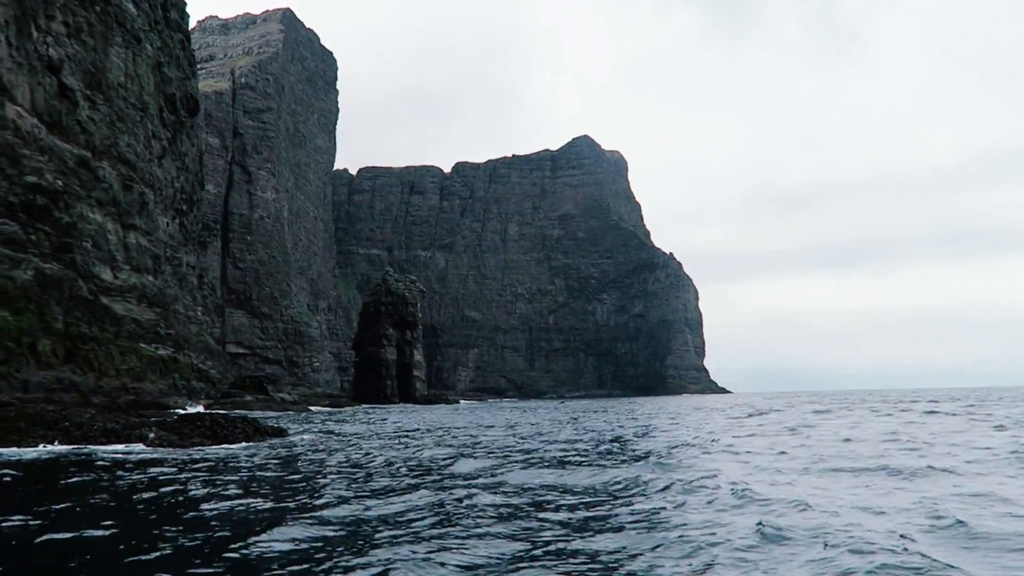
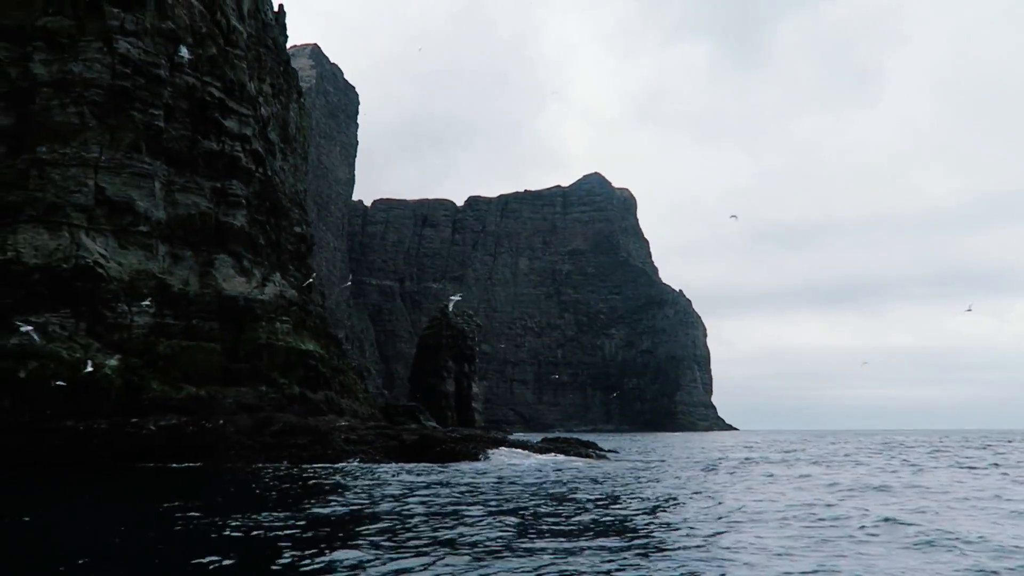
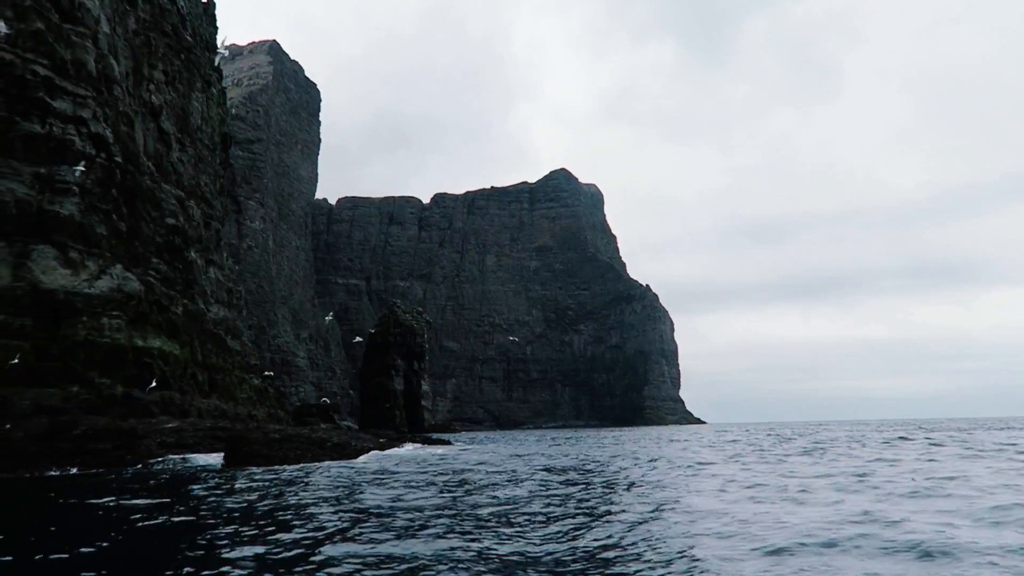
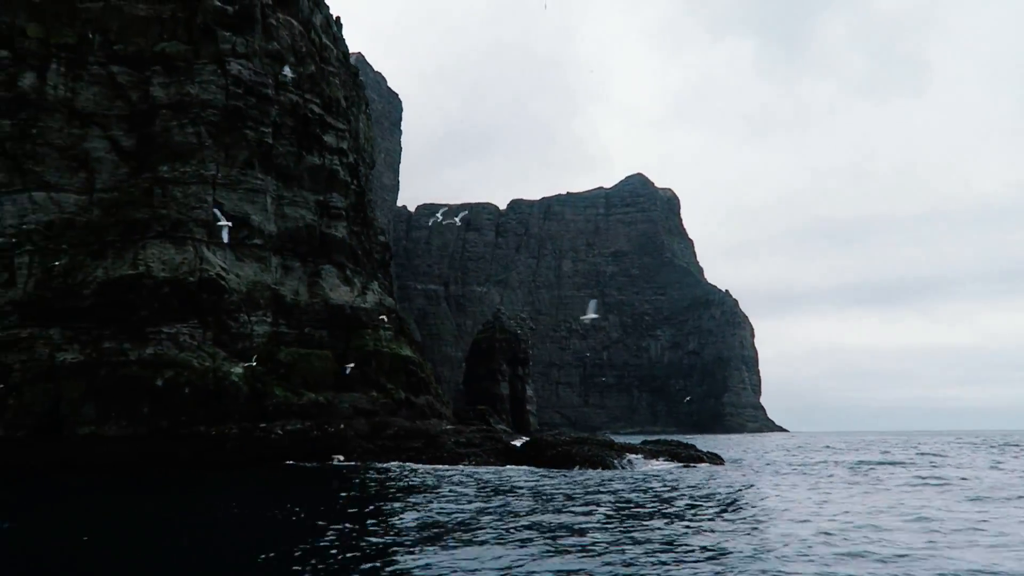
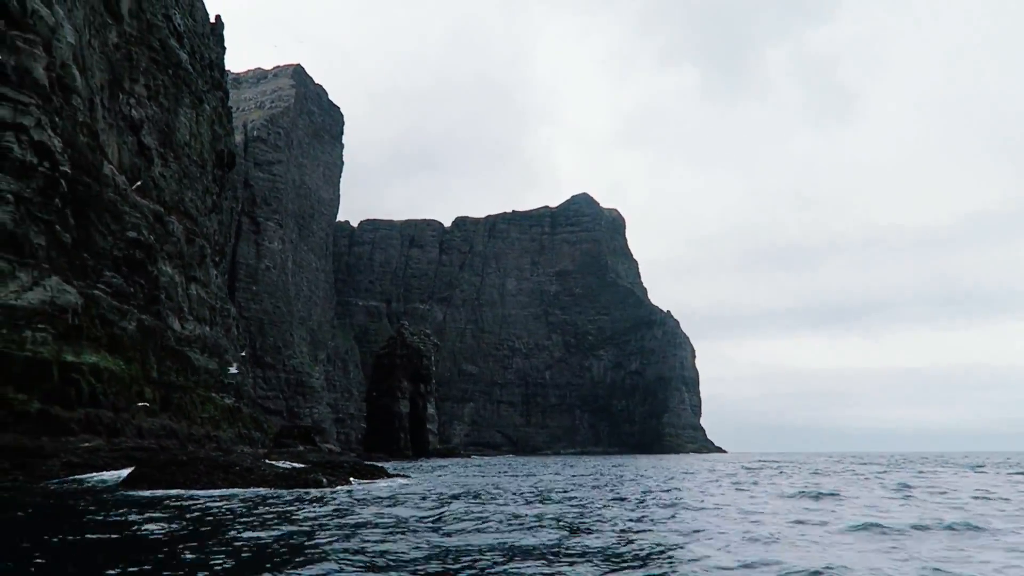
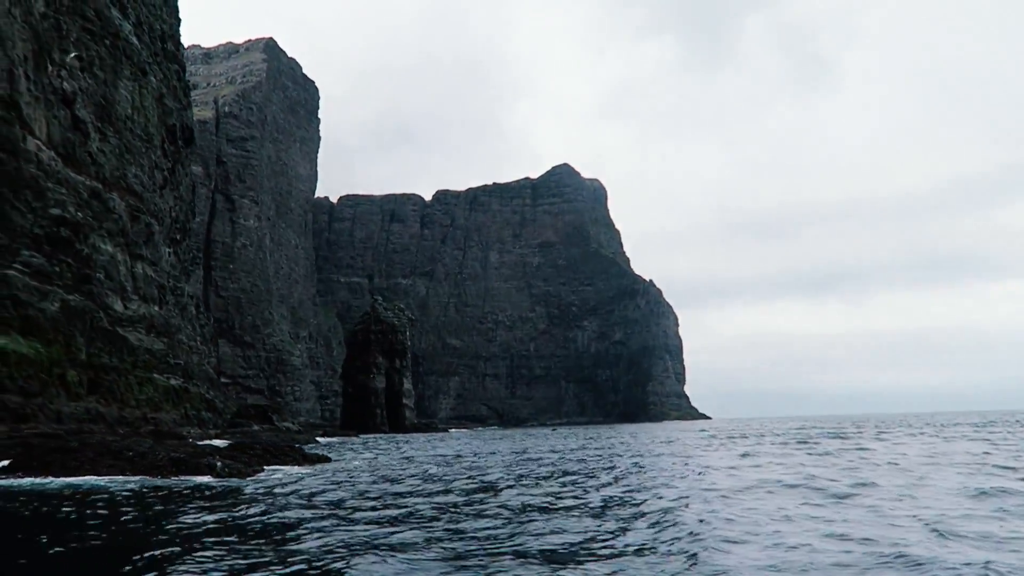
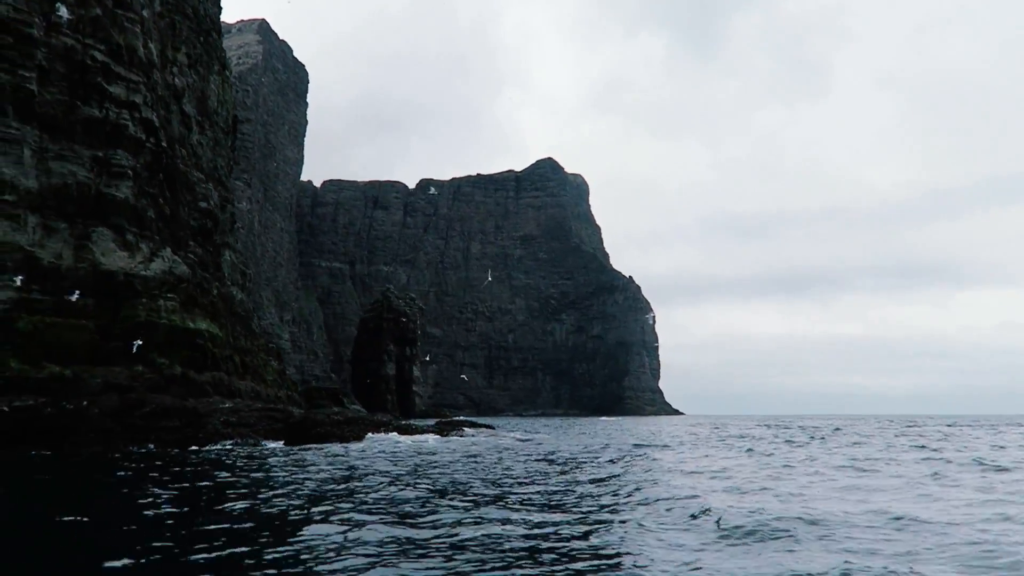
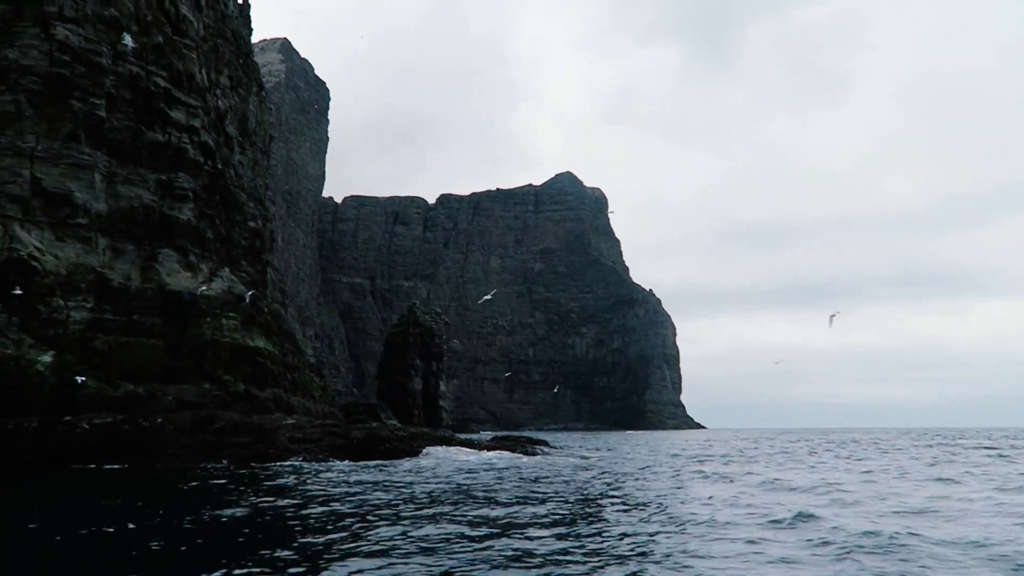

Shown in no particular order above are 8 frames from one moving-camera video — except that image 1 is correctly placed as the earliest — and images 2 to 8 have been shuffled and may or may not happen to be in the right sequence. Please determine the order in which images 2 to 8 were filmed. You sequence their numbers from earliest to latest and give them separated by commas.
6, 5, 3, 7, 8, 2, 4
